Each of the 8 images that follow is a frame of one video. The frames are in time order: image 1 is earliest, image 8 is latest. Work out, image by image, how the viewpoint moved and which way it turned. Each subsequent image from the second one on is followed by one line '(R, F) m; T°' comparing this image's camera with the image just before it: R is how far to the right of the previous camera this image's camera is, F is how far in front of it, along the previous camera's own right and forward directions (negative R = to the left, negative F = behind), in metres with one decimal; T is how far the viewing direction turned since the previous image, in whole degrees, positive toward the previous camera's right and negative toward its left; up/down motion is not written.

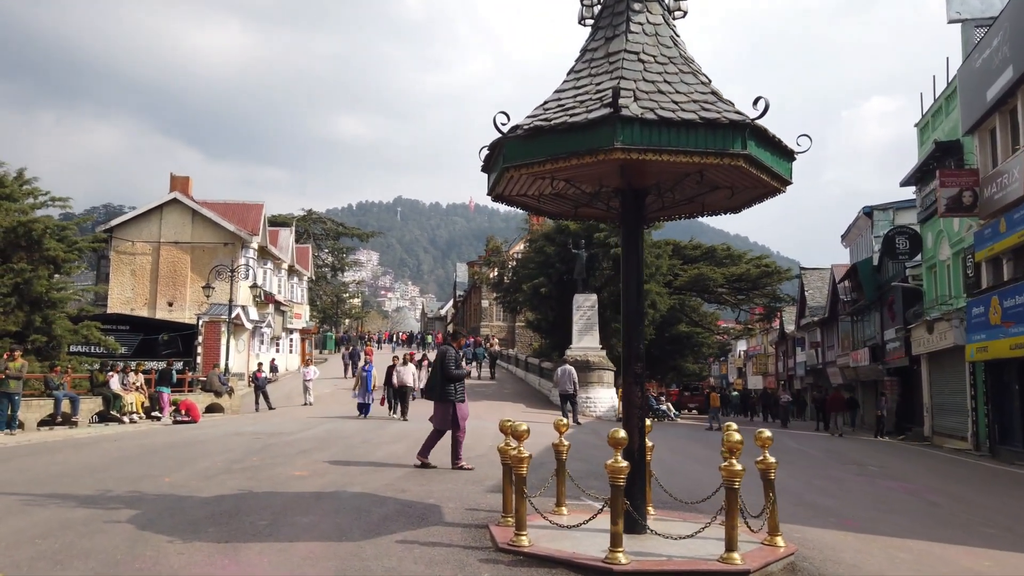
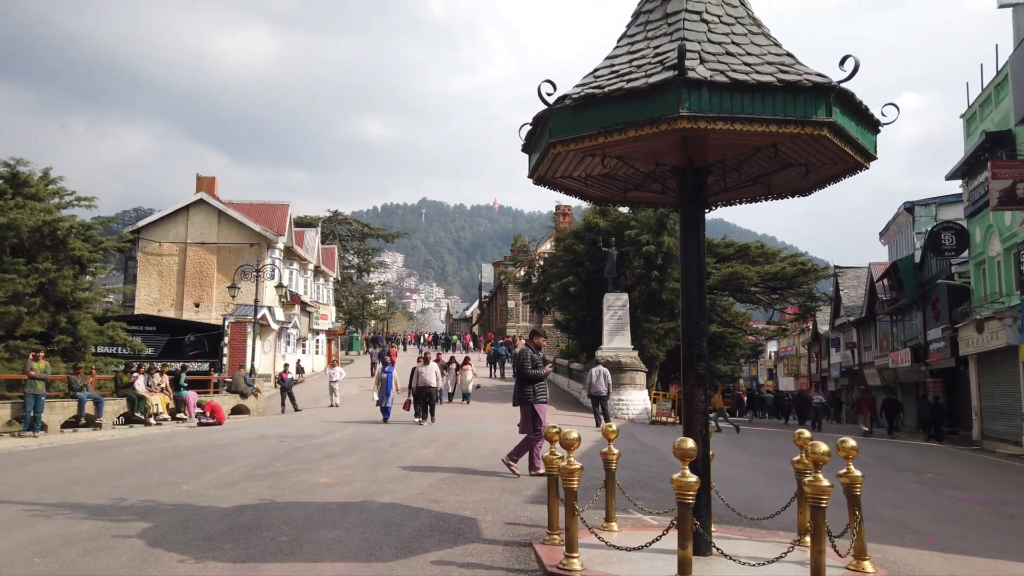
(-0.2, +0.7) m; -2°
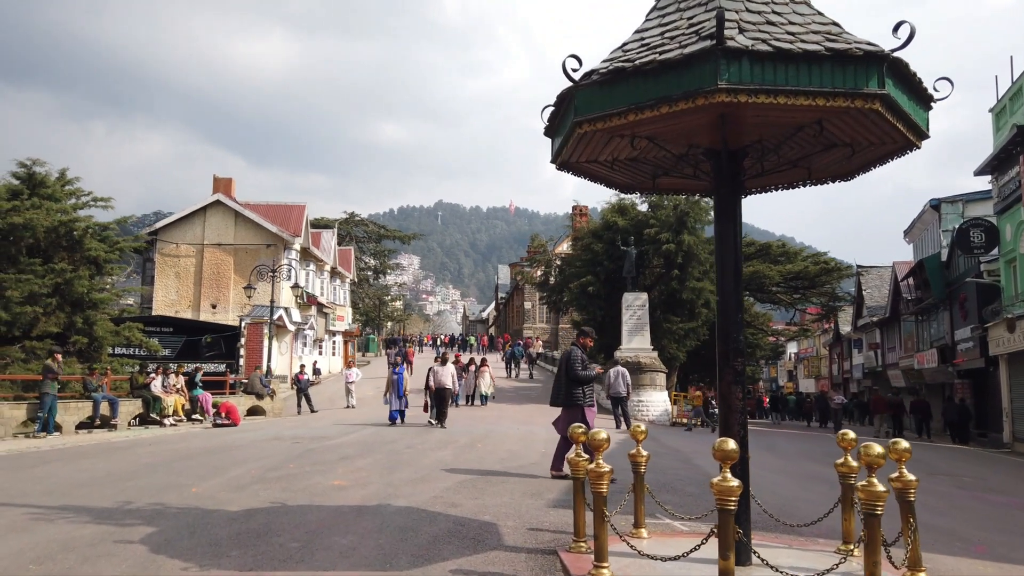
(-0.1, +0.4) m; -1°
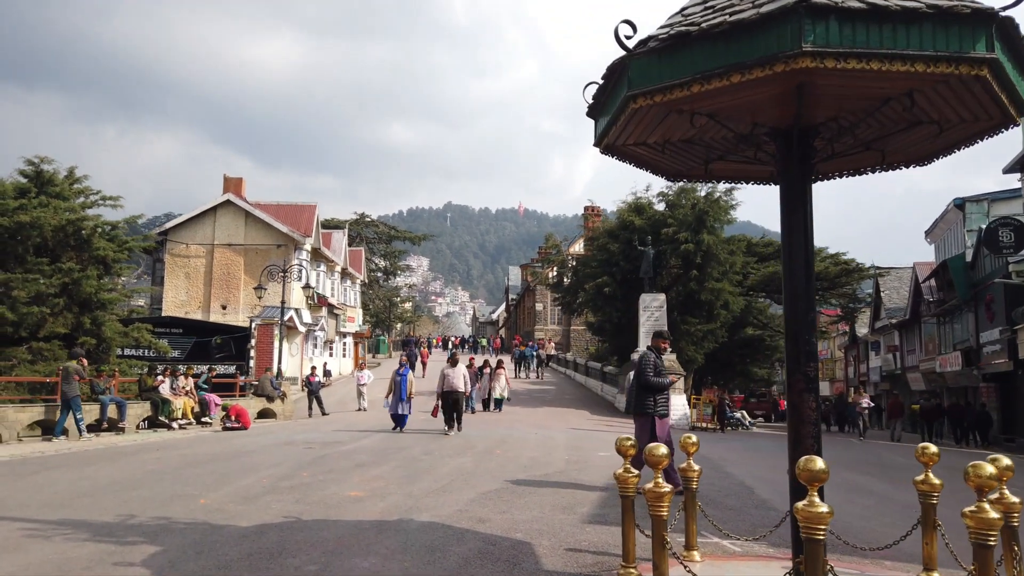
(-0.2, +0.6) m; -1°
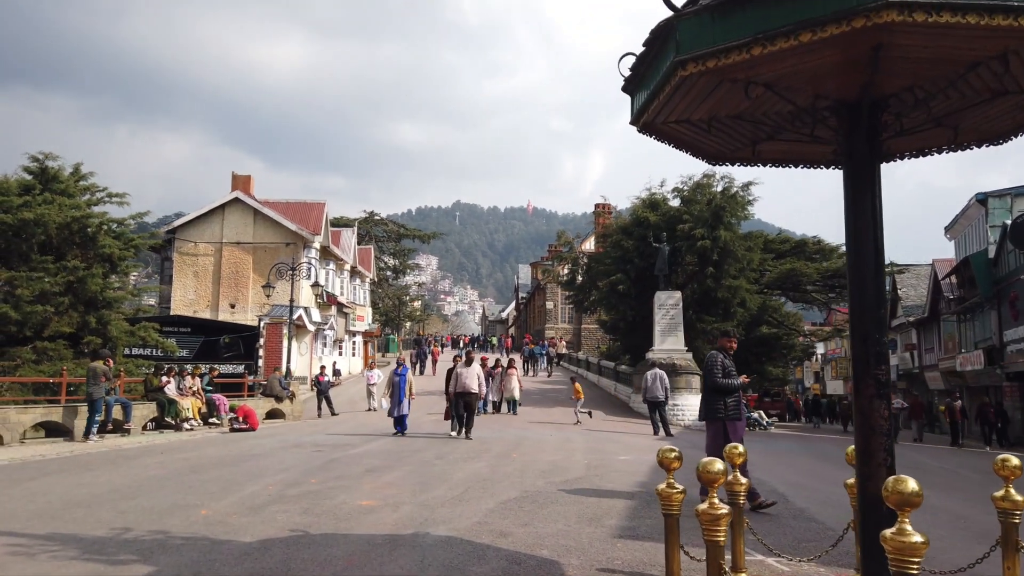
(-0.1, +0.6) m; -1°
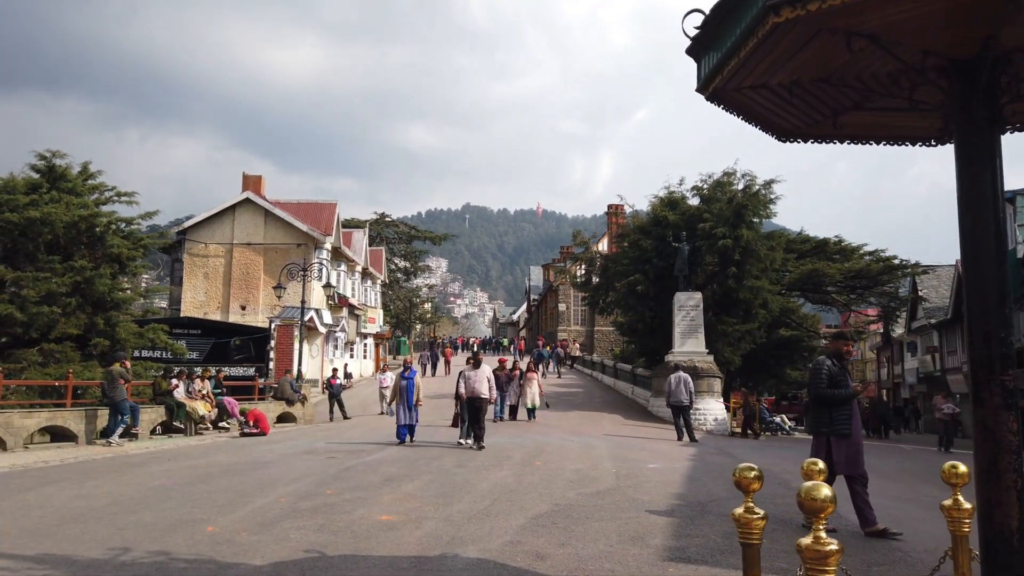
(-0.2, +0.7) m; -1°
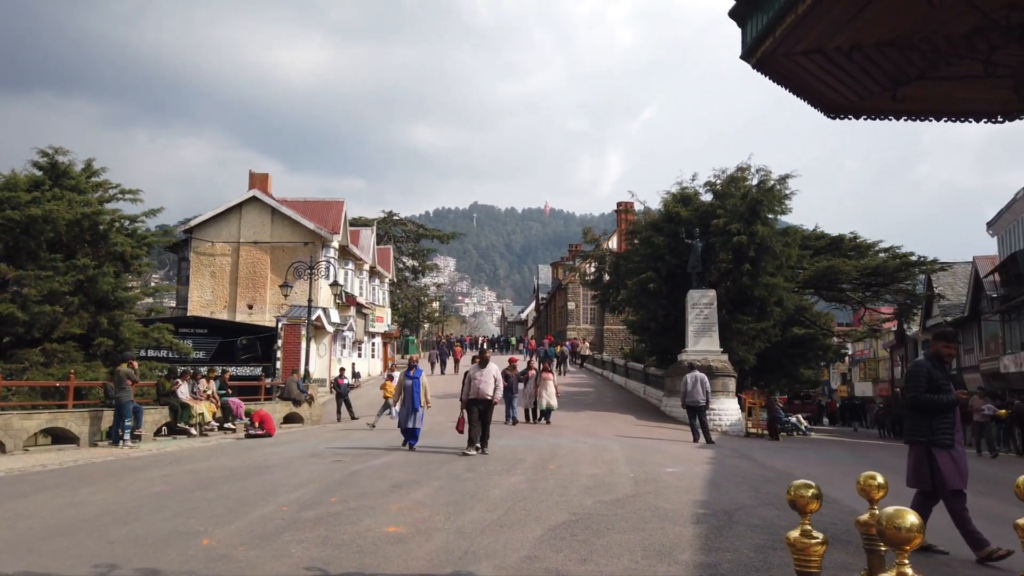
(-0.1, +0.5) m; -1°
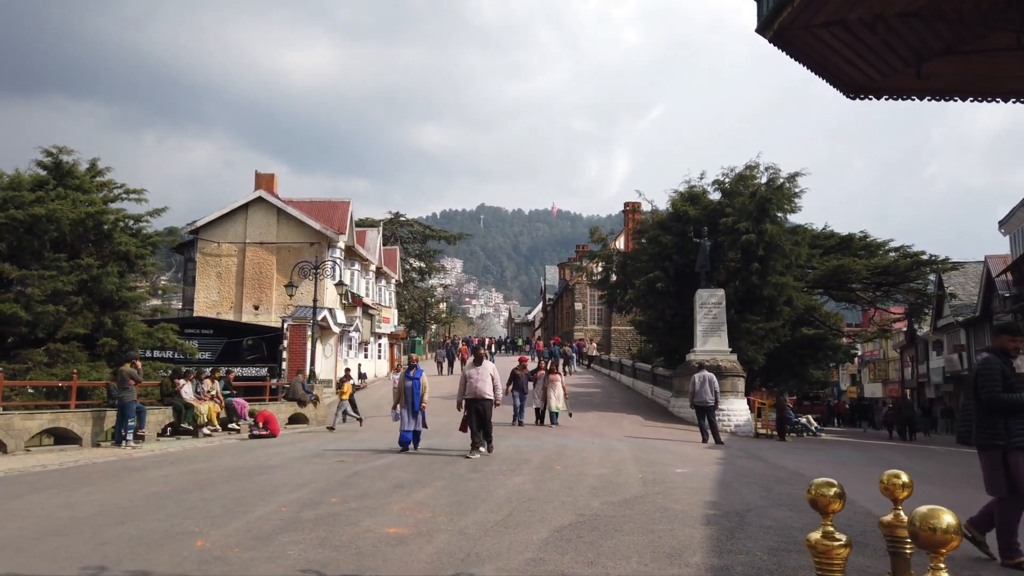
(0.0, +0.2) m; -1°
